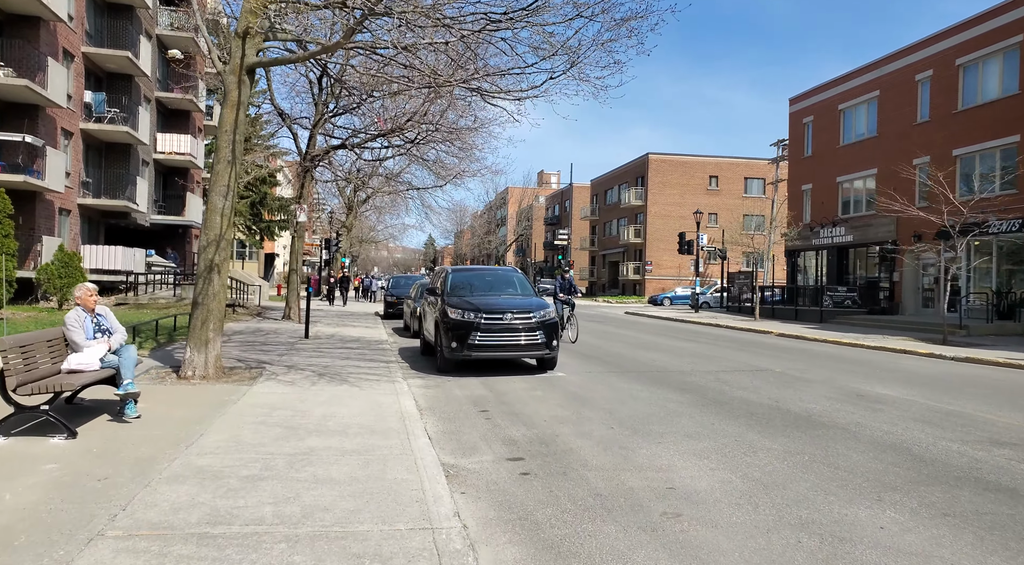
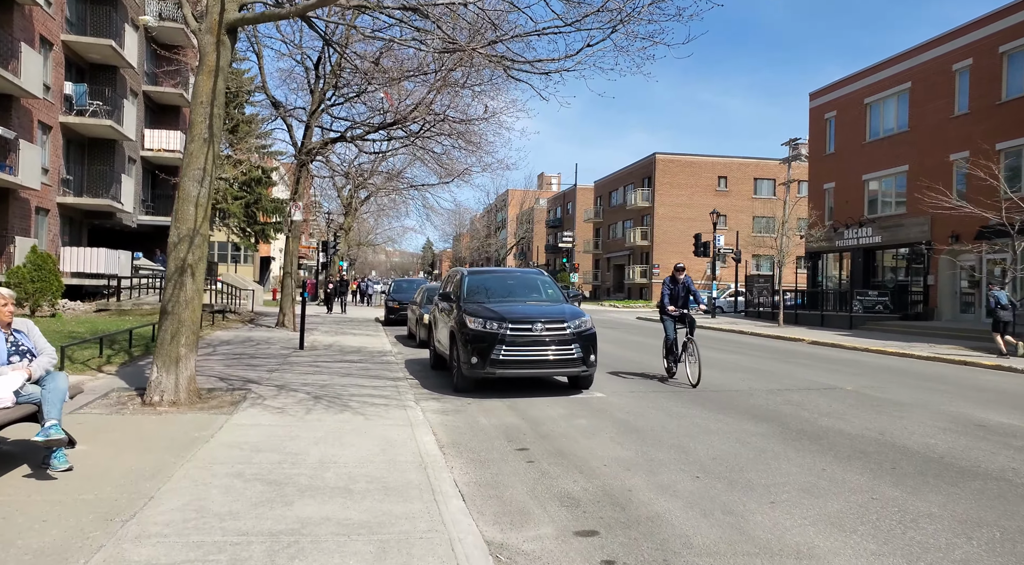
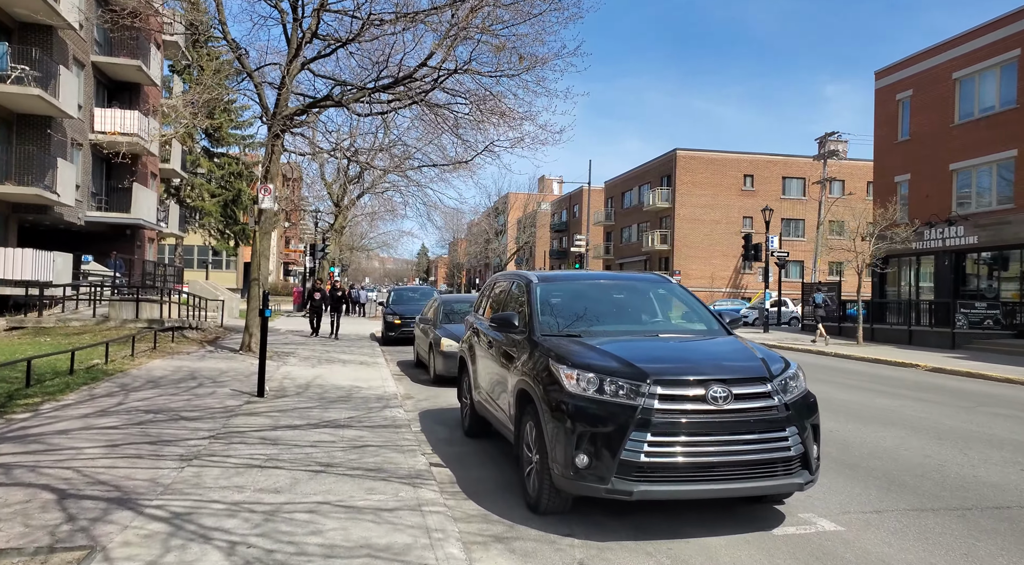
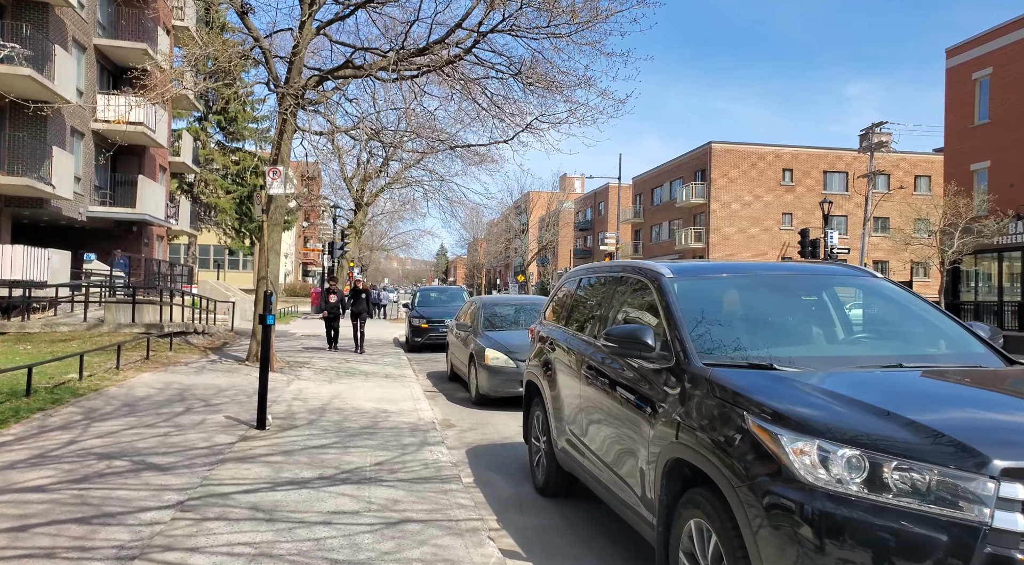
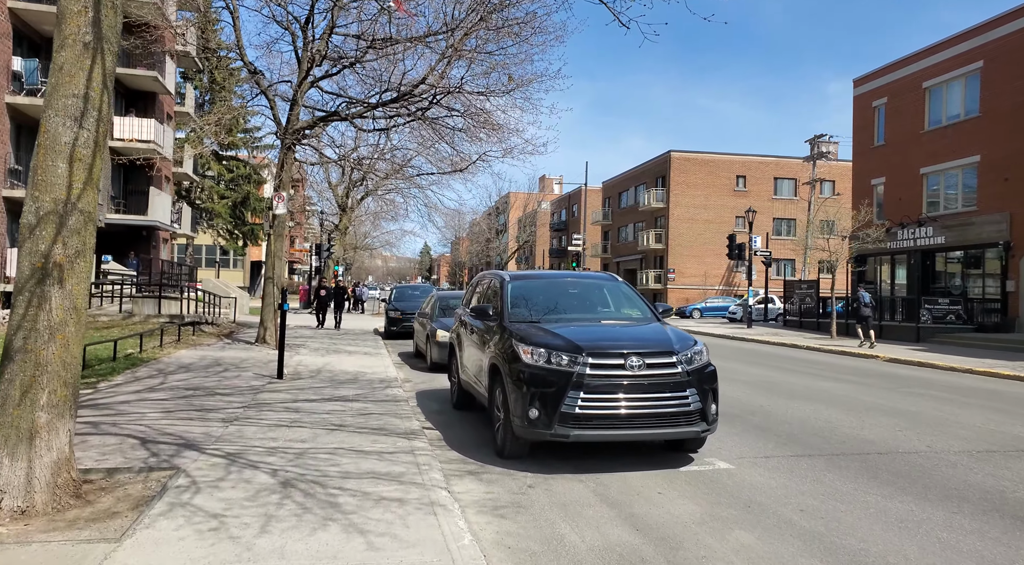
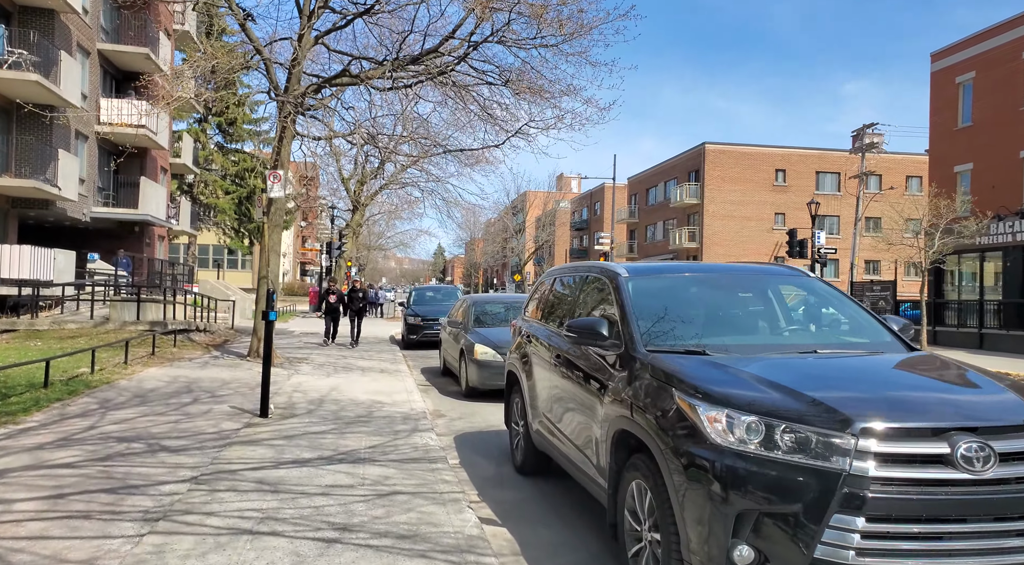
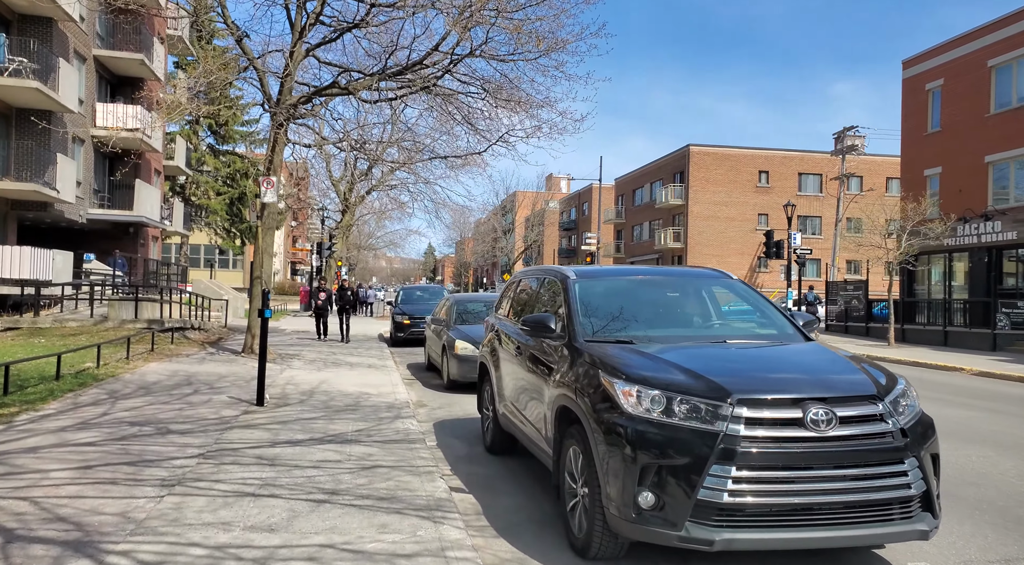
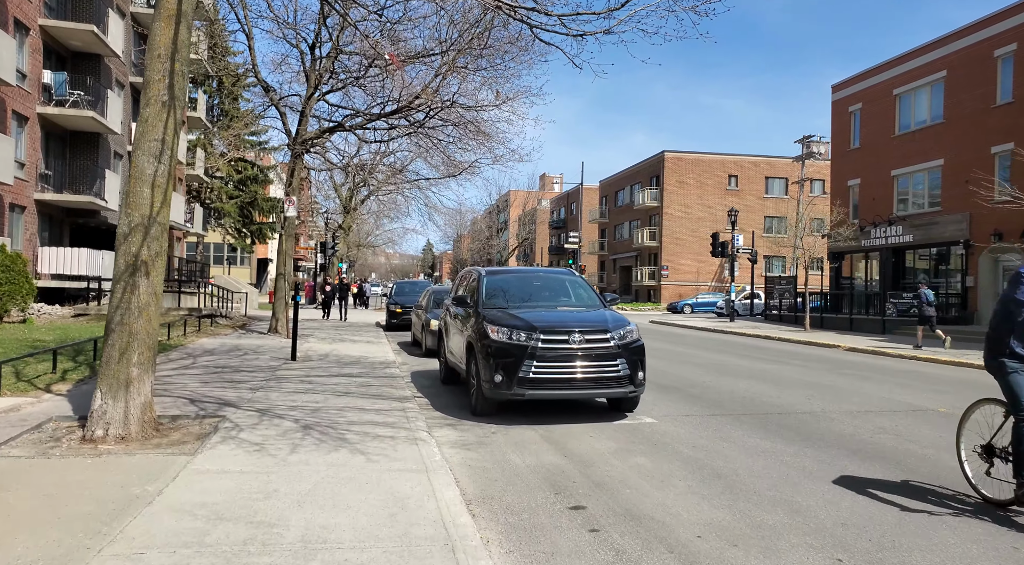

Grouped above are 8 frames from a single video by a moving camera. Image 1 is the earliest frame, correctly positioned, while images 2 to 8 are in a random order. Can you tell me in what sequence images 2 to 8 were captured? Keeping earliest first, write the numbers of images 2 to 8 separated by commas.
2, 8, 5, 3, 7, 6, 4
